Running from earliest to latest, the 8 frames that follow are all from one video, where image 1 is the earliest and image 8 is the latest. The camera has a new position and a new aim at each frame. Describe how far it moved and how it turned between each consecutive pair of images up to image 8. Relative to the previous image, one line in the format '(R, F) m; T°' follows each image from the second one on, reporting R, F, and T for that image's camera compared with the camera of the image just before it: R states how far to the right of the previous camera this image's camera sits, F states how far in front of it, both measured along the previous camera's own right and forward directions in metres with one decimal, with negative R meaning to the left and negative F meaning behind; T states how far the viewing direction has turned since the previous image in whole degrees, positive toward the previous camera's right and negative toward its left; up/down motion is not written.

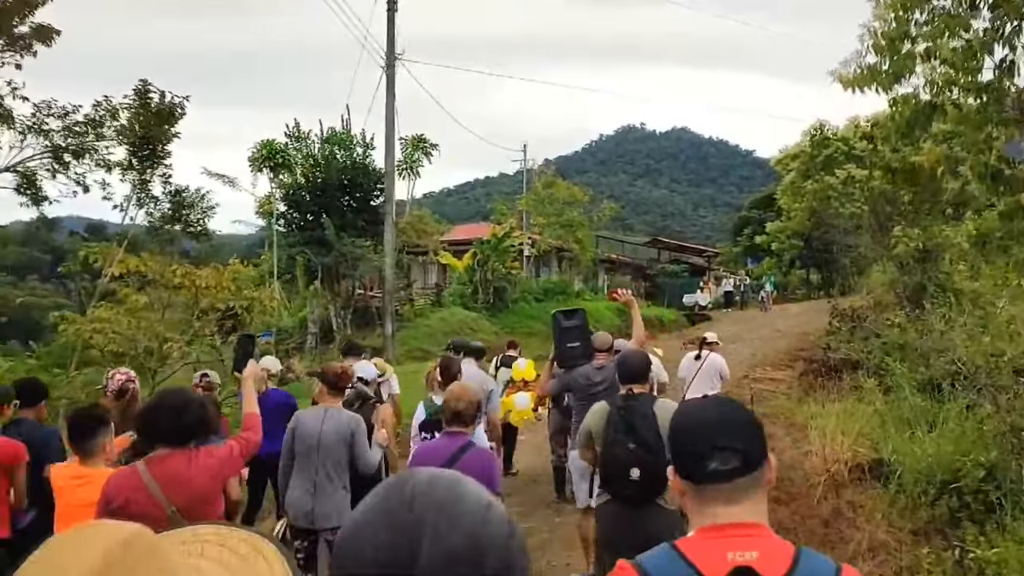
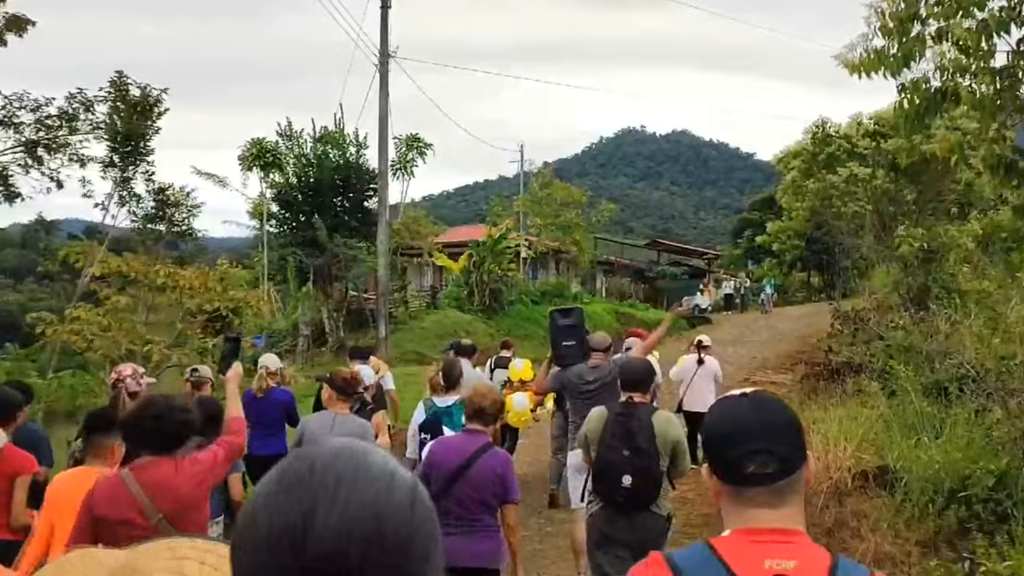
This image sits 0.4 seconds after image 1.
(+0.1, +0.4) m; 0°
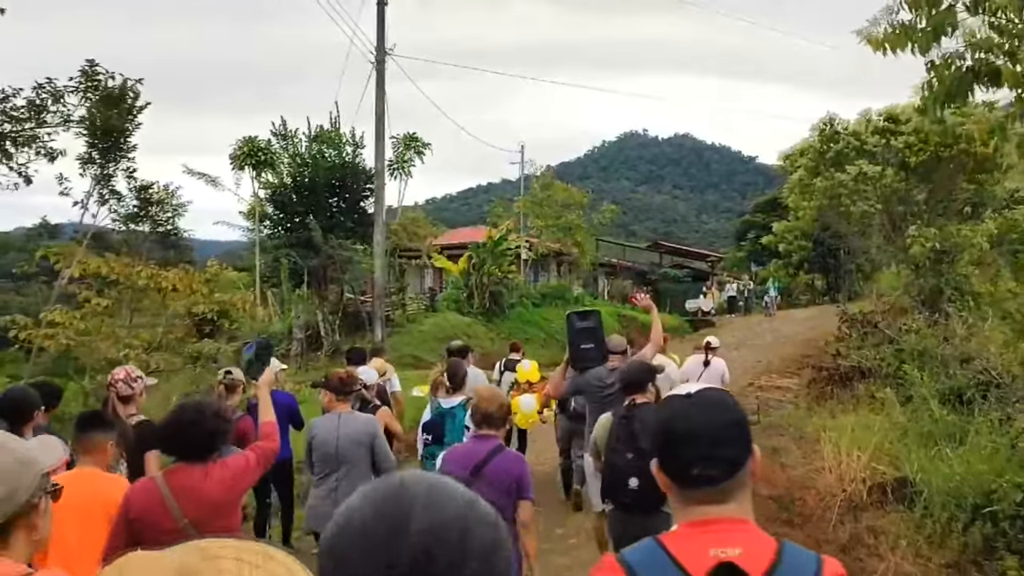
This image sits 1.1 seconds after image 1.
(+0.1, +0.5) m; 0°
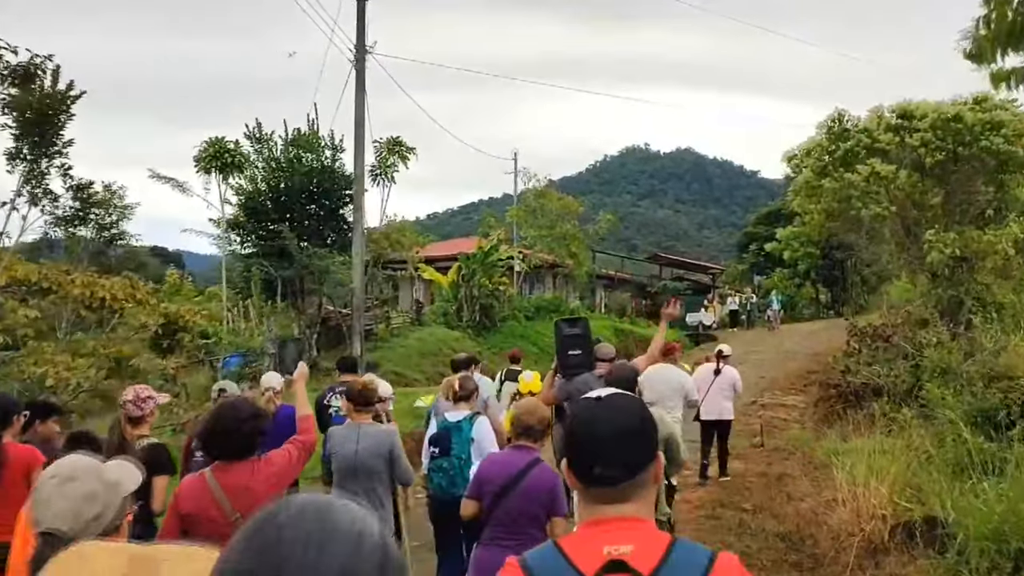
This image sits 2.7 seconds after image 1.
(+0.3, +1.2) m; 0°
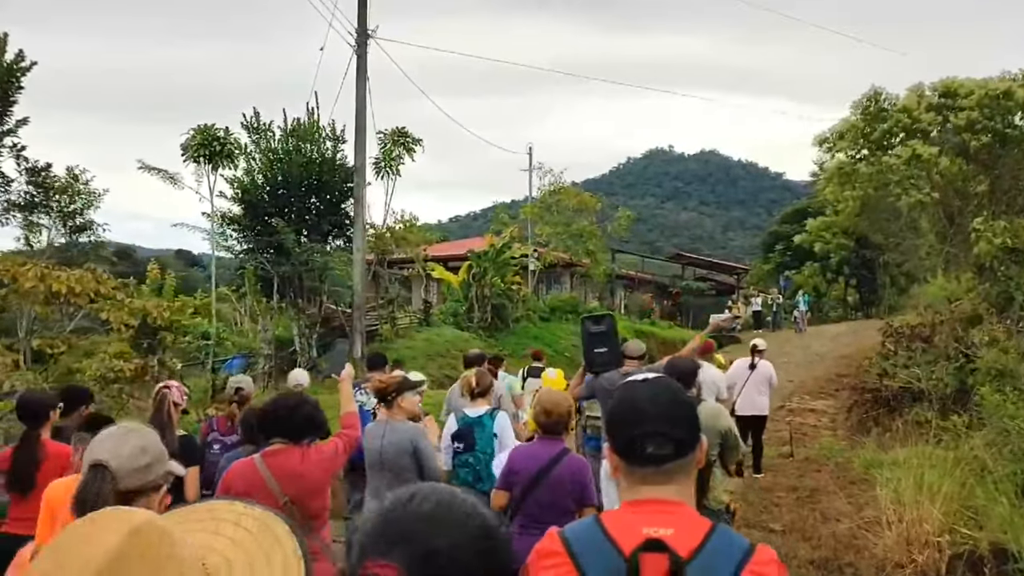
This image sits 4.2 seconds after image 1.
(+0.2, +1.1) m; -1°
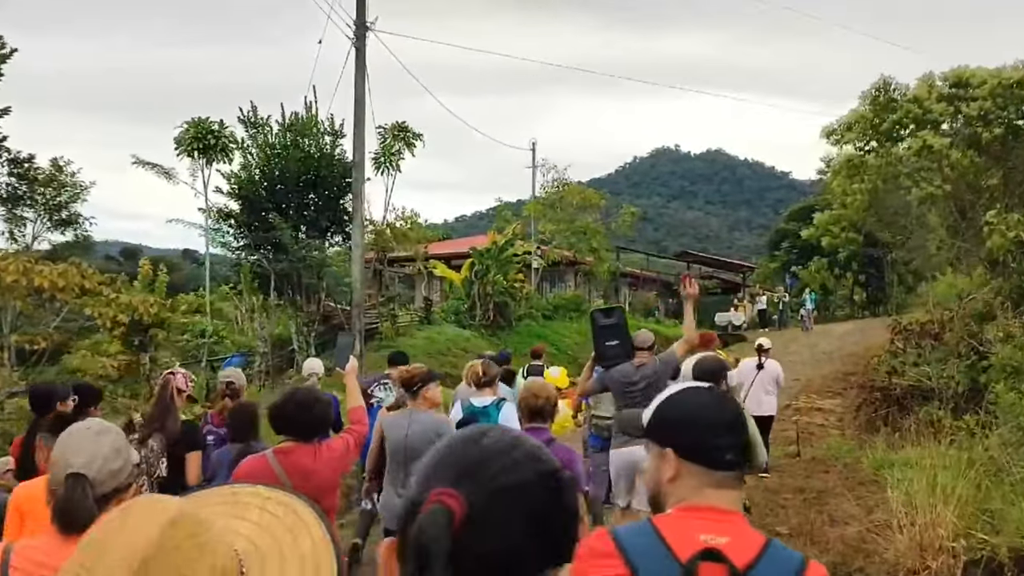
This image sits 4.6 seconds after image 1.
(+0.1, +0.3) m; 0°
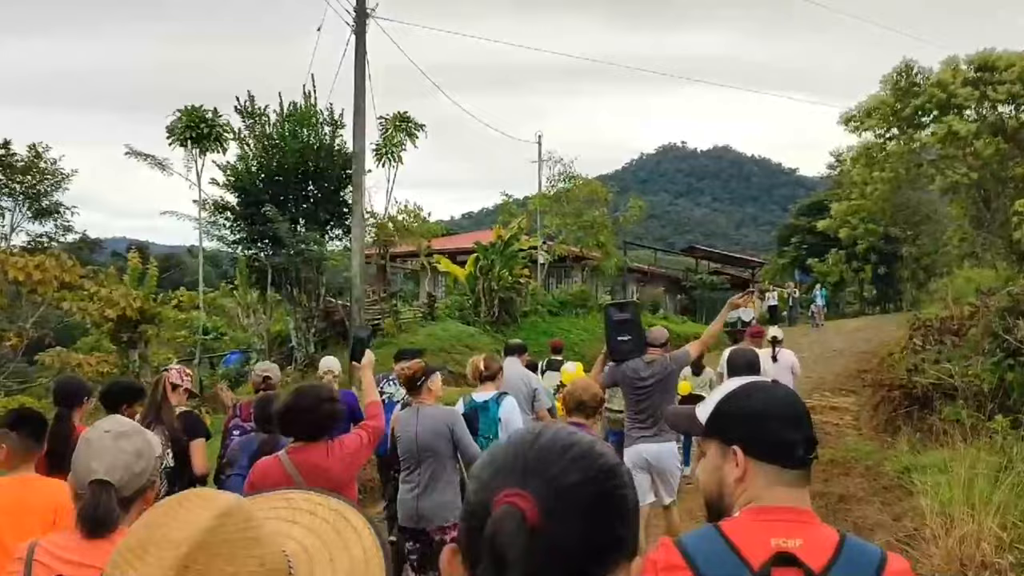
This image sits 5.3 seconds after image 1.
(0.0, +0.6) m; 0°
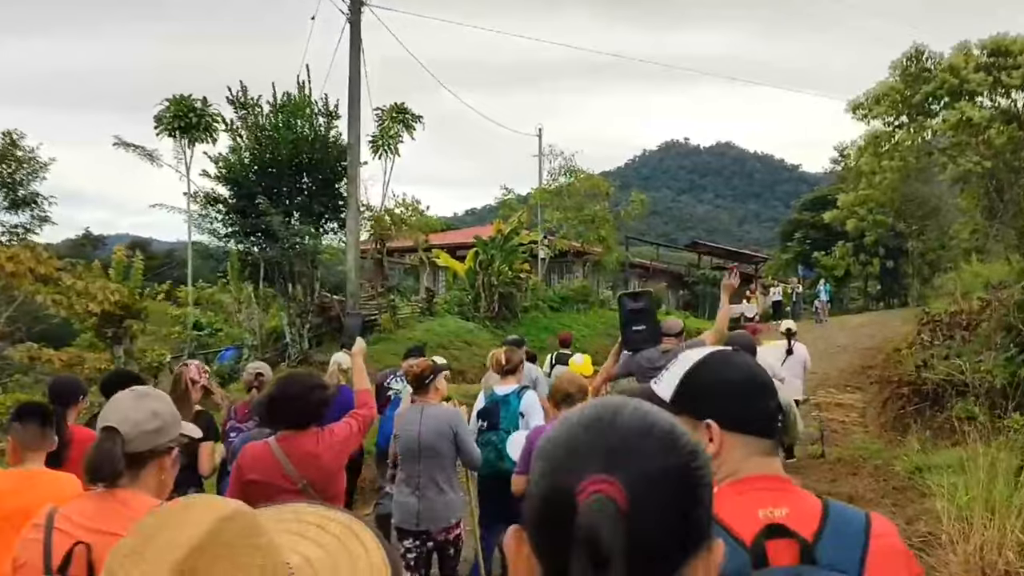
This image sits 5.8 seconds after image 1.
(+0.1, +0.4) m; 0°
